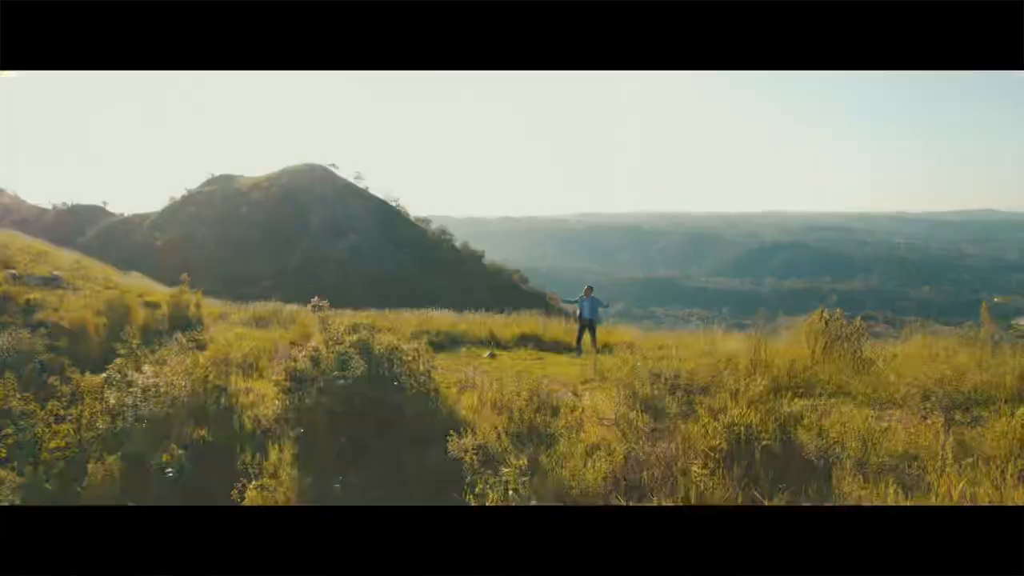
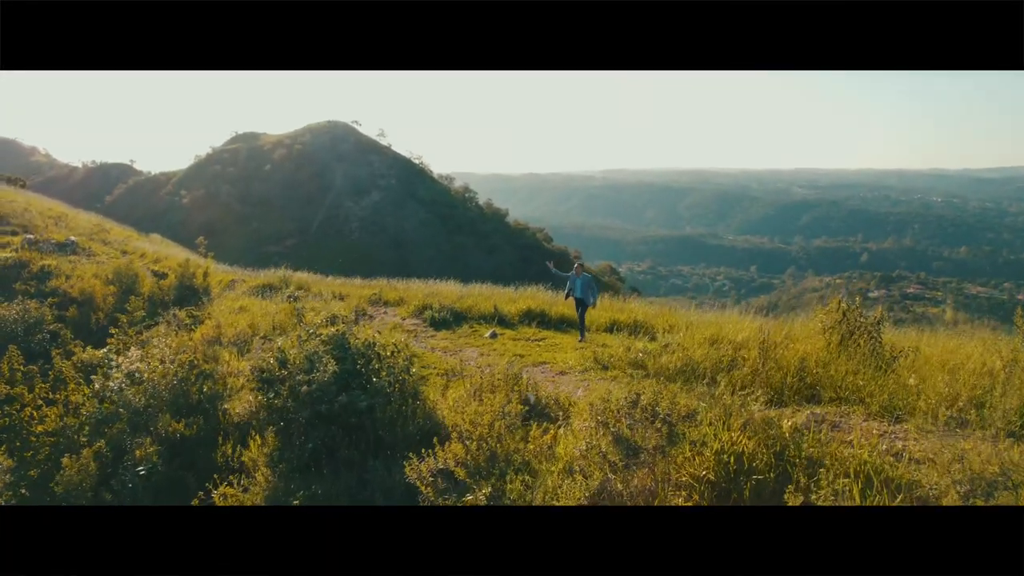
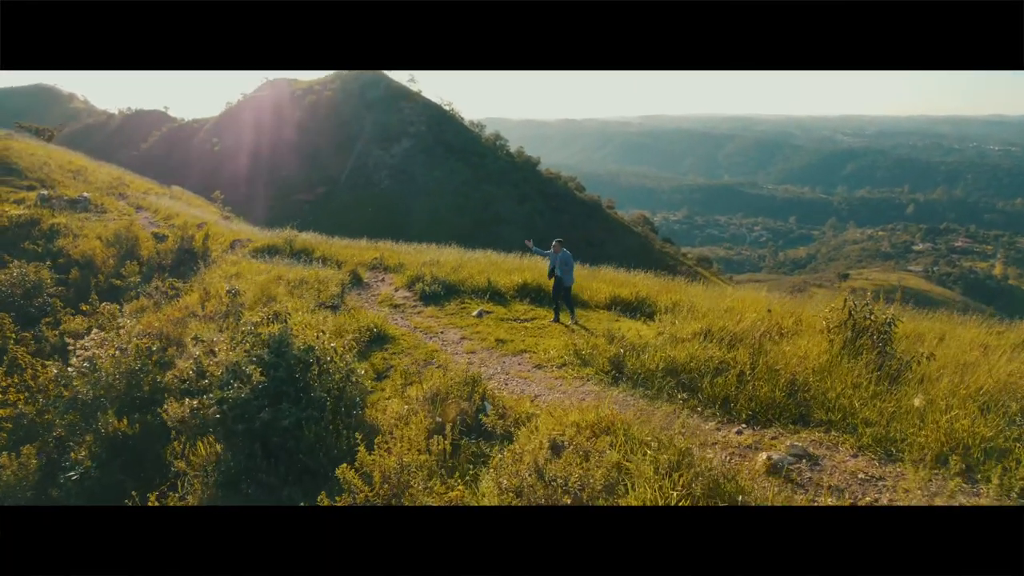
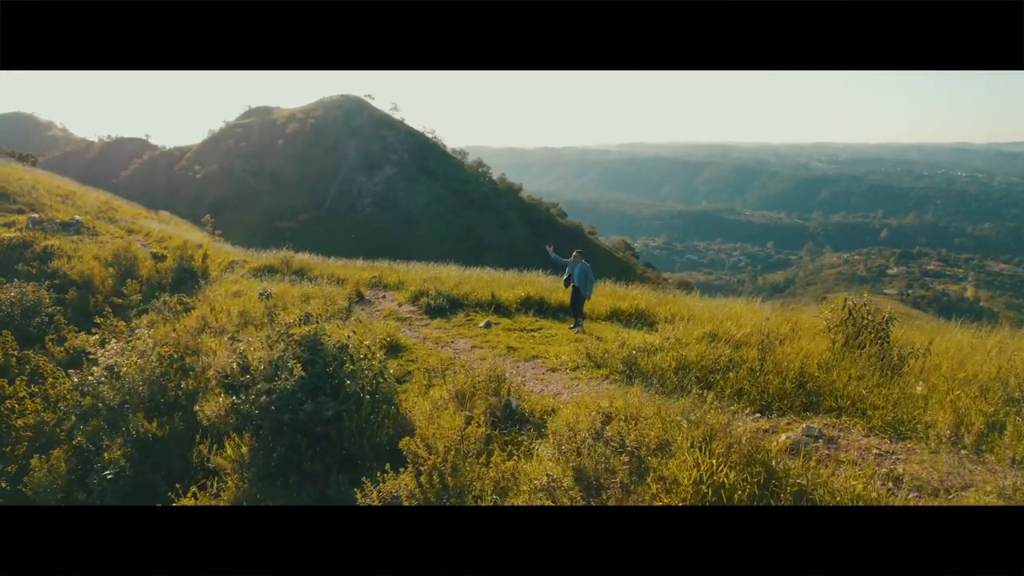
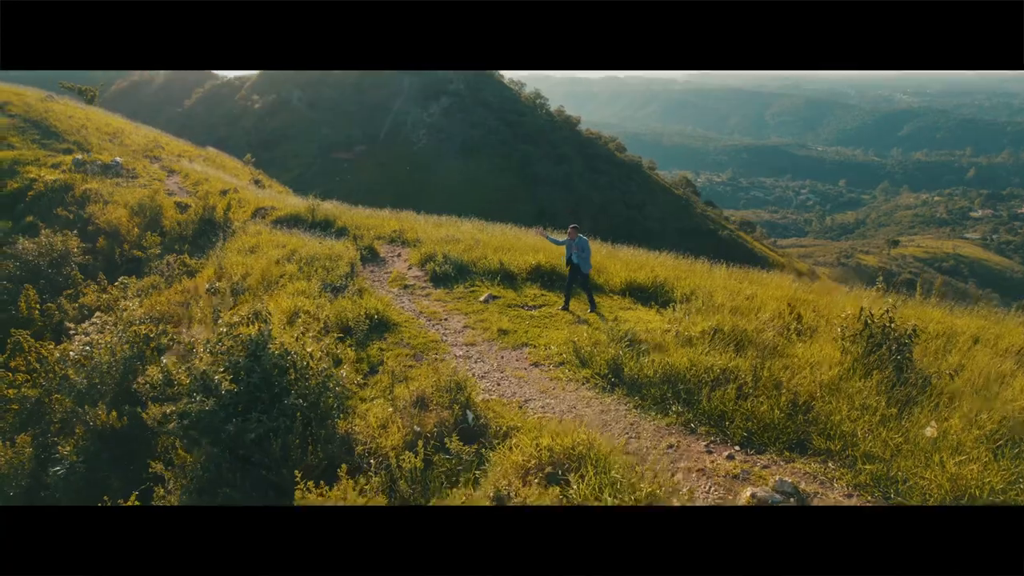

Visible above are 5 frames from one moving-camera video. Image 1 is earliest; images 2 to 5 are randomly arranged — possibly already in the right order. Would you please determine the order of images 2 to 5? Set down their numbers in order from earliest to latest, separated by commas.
2, 4, 3, 5
